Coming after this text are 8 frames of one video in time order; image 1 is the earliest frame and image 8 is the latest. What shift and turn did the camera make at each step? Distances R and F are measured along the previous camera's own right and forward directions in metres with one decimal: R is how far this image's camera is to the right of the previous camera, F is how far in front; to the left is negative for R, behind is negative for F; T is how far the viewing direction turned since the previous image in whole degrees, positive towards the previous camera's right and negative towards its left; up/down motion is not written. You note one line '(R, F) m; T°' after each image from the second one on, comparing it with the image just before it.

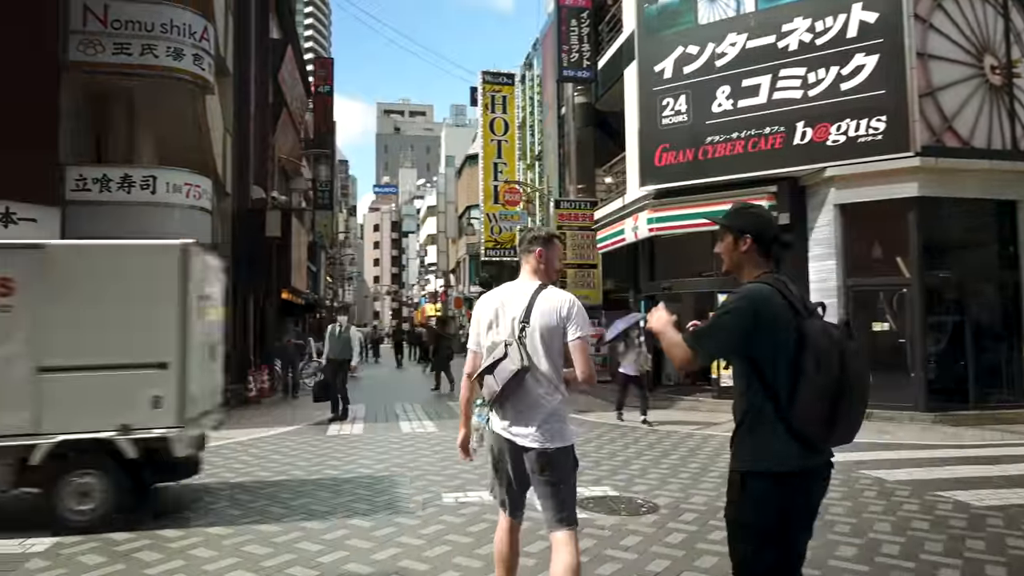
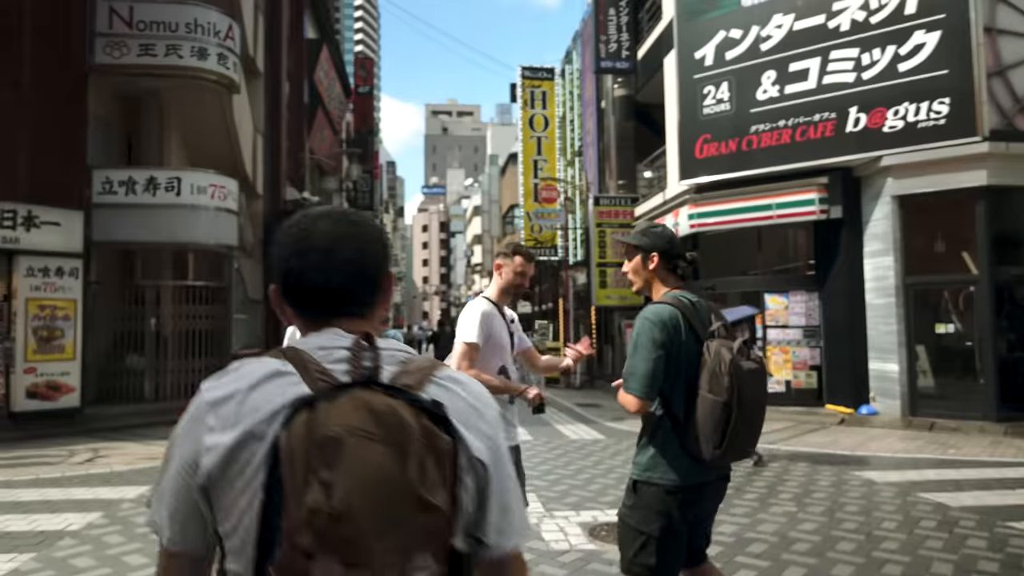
(+0.4, +0.6) m; -4°
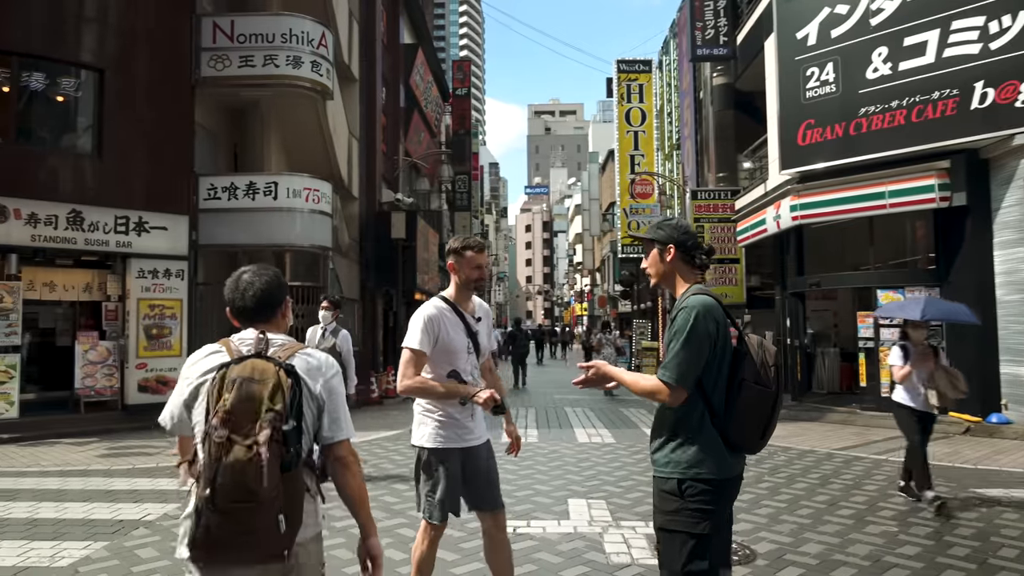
(+0.3, +0.3) m; -9°
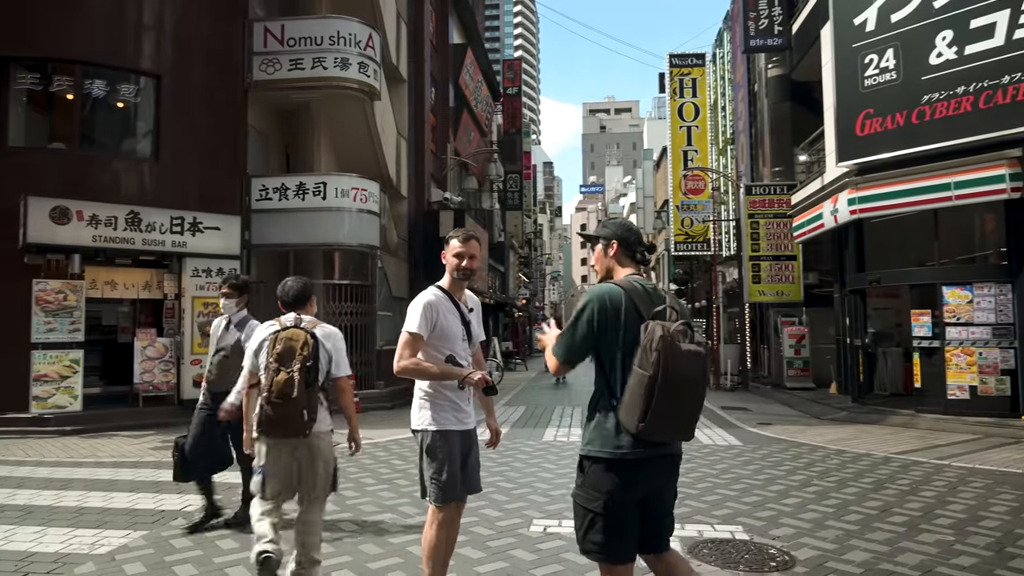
(+0.2, +0.1) m; -5°
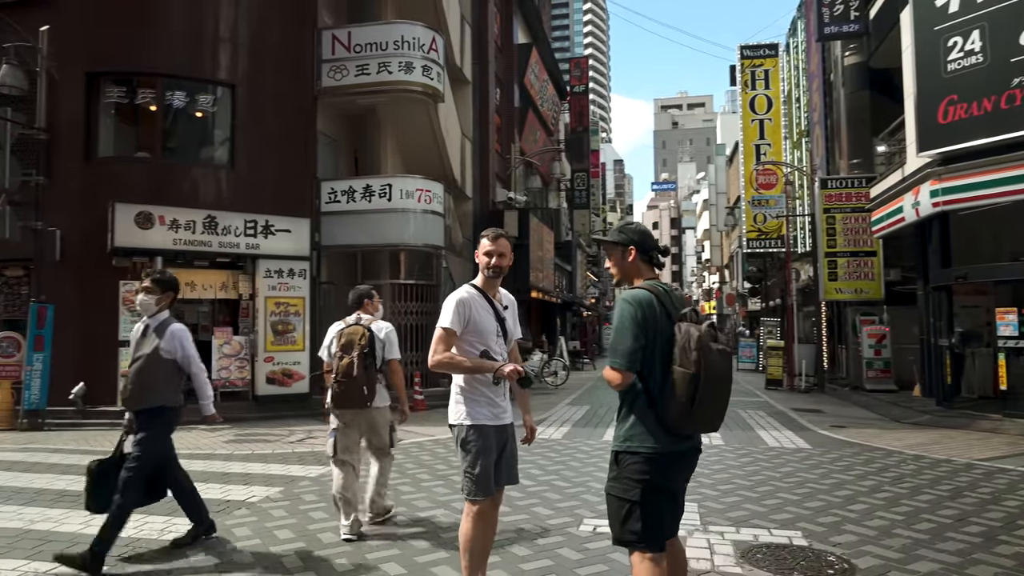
(+0.2, 0.0) m; -6°
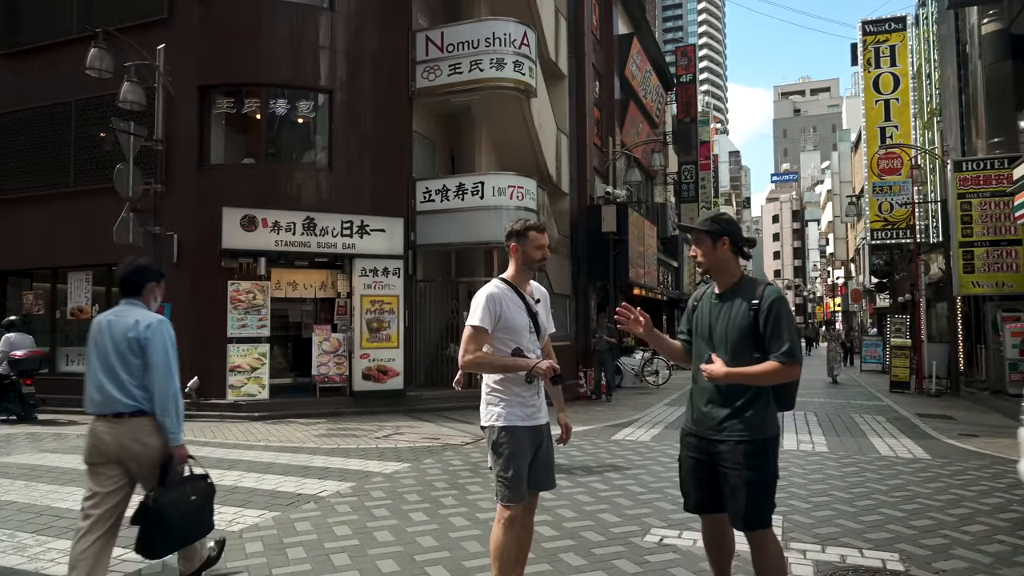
(+0.4, +0.3) m; -9°
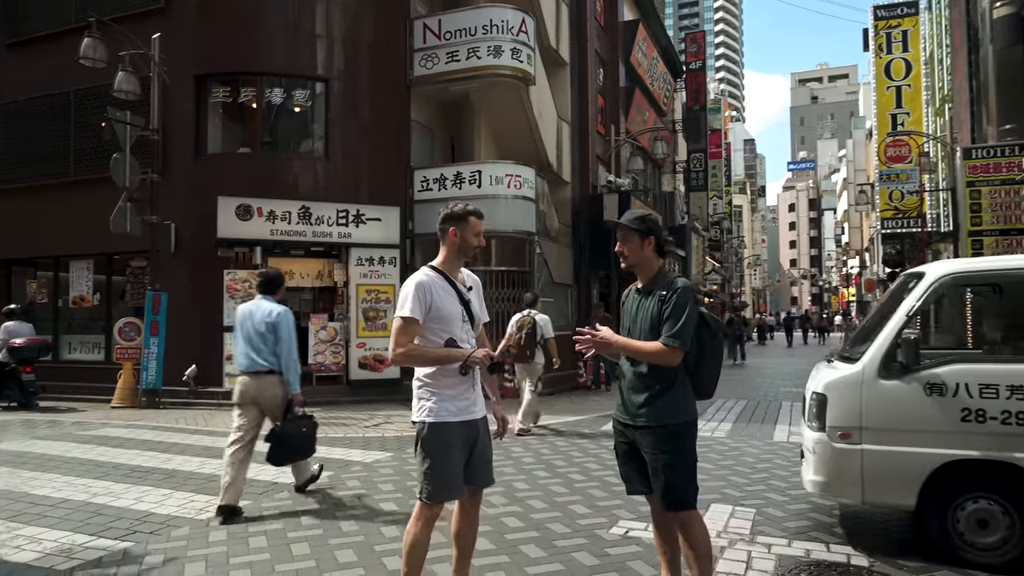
(+0.3, +0.1) m; -1°
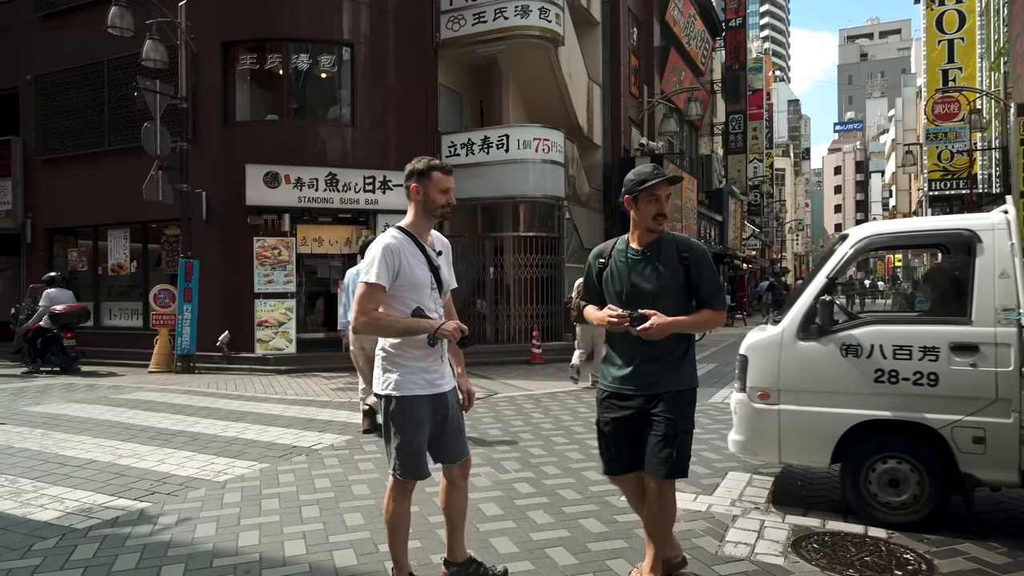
(+0.2, +0.1) m; -3°
